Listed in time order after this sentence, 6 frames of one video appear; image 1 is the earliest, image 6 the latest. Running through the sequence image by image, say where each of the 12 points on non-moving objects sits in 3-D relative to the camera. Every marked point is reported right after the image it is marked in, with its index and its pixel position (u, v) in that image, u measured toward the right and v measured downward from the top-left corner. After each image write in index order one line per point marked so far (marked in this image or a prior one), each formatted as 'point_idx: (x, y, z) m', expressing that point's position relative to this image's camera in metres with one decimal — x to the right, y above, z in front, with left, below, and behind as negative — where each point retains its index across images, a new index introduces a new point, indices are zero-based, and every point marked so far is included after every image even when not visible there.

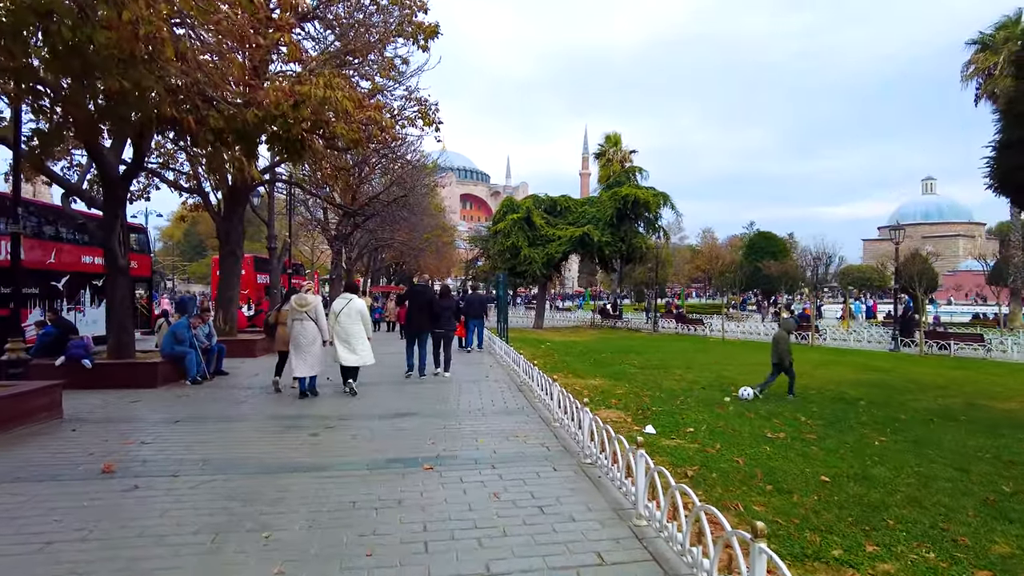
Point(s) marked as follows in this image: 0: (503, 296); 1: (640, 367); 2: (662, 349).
0: (-0.2, -0.2, +17.8) m
1: (+2.6, -1.6, +13.2) m
2: (+4.3, -1.7, +18.5) m
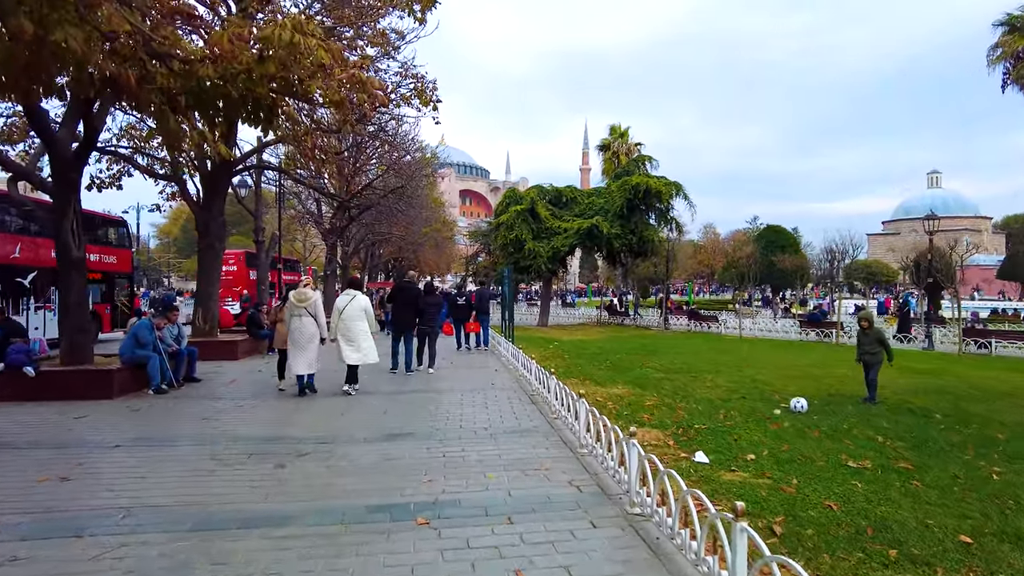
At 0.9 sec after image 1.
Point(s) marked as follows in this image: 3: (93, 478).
0: (0.0, -0.1, +16.4) m
1: (+2.8, -1.5, +11.8) m
2: (+4.4, -1.6, +17.1) m
3: (-3.4, -1.5, +5.2) m
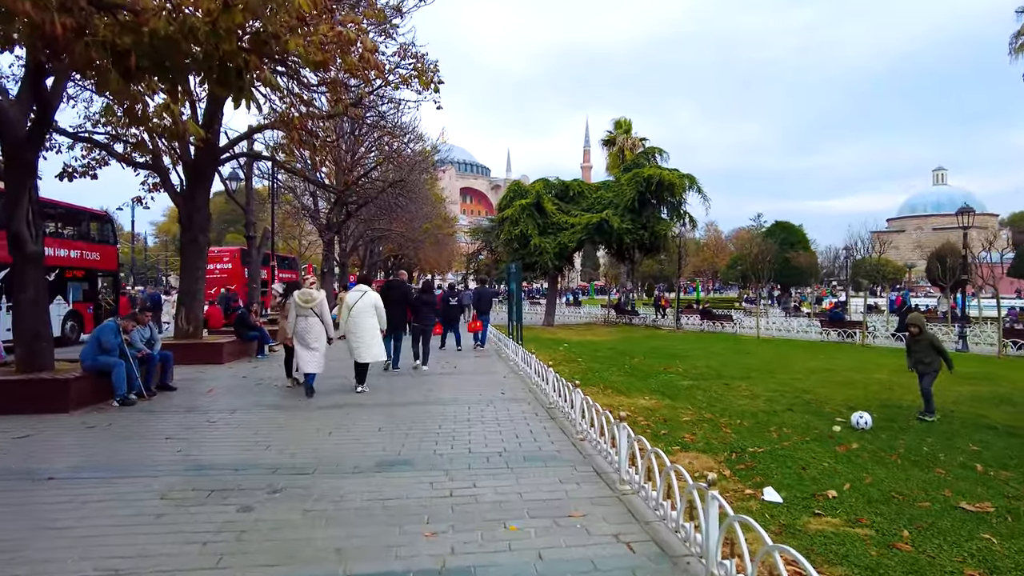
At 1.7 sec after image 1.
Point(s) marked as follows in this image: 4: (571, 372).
0: (+0.1, 0.0, +15.2) m
1: (+2.9, -1.5, +10.7) m
2: (+4.6, -1.5, +16.0) m
3: (-3.2, -1.5, +4.1) m
4: (+1.0, -1.4, +11.0) m
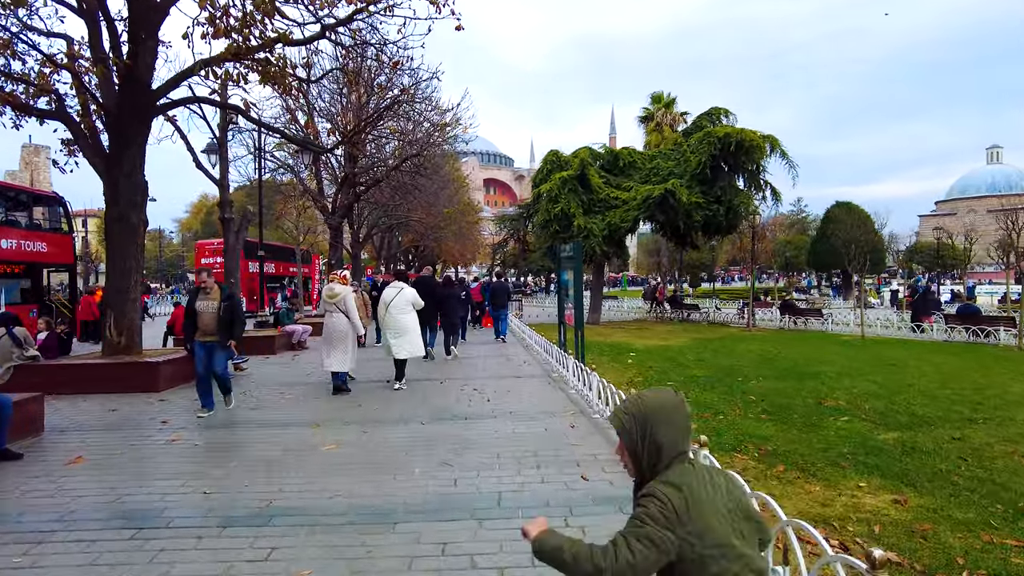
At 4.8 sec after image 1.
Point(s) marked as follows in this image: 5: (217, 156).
0: (+1.0, +0.1, +11.0) m
1: (+3.7, -1.3, +6.4) m
2: (+5.5, -1.3, +11.7) m
3: (-2.7, -1.5, 0.0) m
4: (+1.7, -1.3, +6.8) m
5: (-7.6, +3.4, +16.7) m
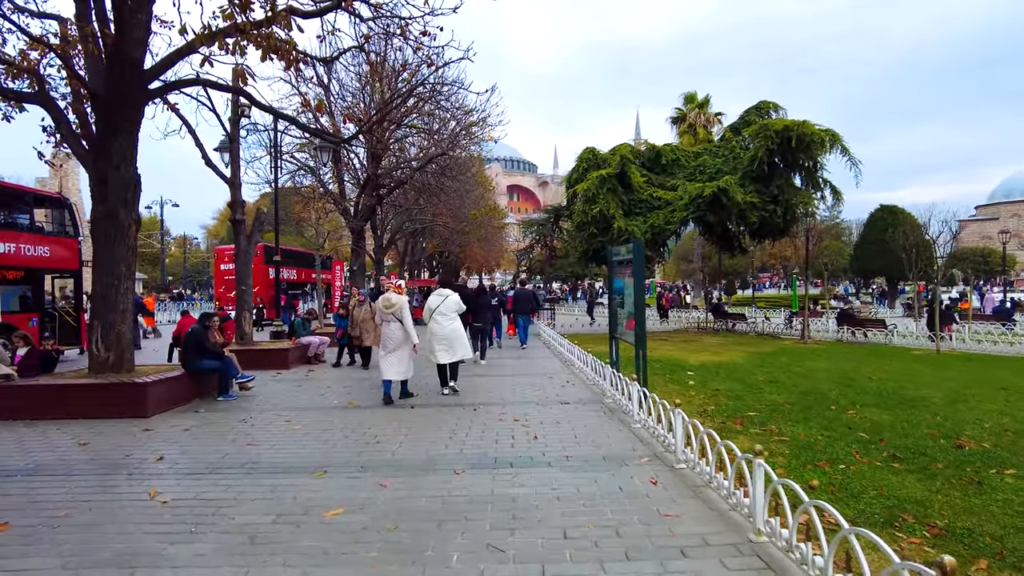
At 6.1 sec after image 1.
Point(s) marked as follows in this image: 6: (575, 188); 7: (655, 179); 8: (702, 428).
0: (+1.6, 0.0, +9.5) m
1: (+4.1, -1.4, +4.8) m
2: (+6.2, -1.5, +10.0) m
3: (-2.5, -1.5, -1.4) m
4: (+2.2, -1.4, +5.3) m
5: (-6.7, +3.2, +15.5) m
6: (+1.8, +2.8, +18.4) m
7: (+4.1, +3.1, +18.2) m
8: (+1.4, -1.1, +4.7) m
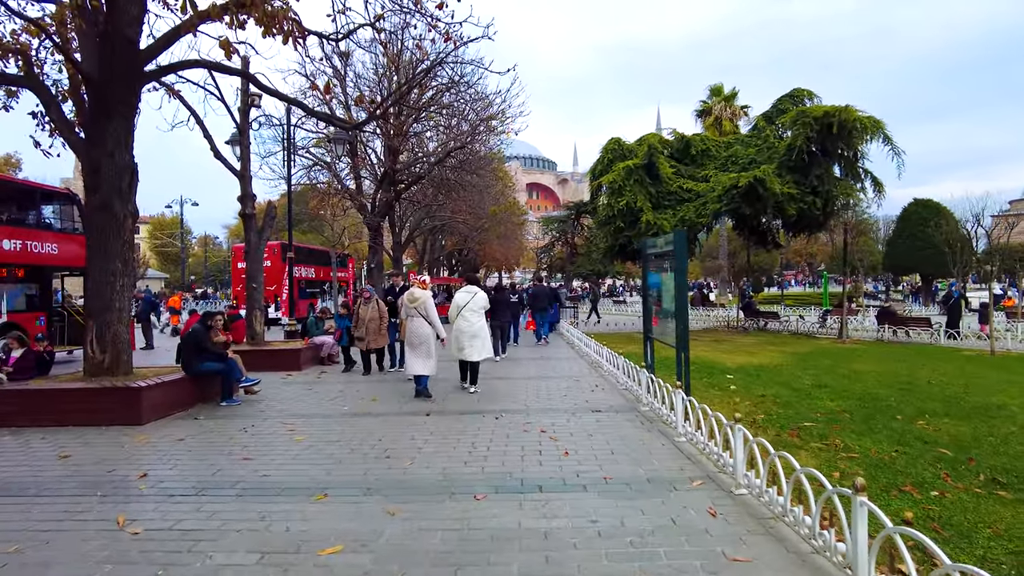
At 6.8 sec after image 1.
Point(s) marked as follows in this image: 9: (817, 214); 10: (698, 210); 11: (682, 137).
0: (+2.0, +0.1, +8.7) m
1: (+4.3, -1.4, +3.9) m
2: (+6.5, -1.4, +9.0) m
3: (-2.5, -1.5, -2.1) m
4: (+2.4, -1.4, +4.4) m
5: (-6.2, +3.2, +14.9) m
6: (+2.4, +2.9, +17.6) m
7: (+4.6, +3.1, +17.3) m
8: (+1.6, -1.0, +3.9) m
9: (+7.3, +1.8, +15.8) m
10: (+4.7, +1.9, +16.1) m
11: (+4.7, +4.2, +18.0) m
